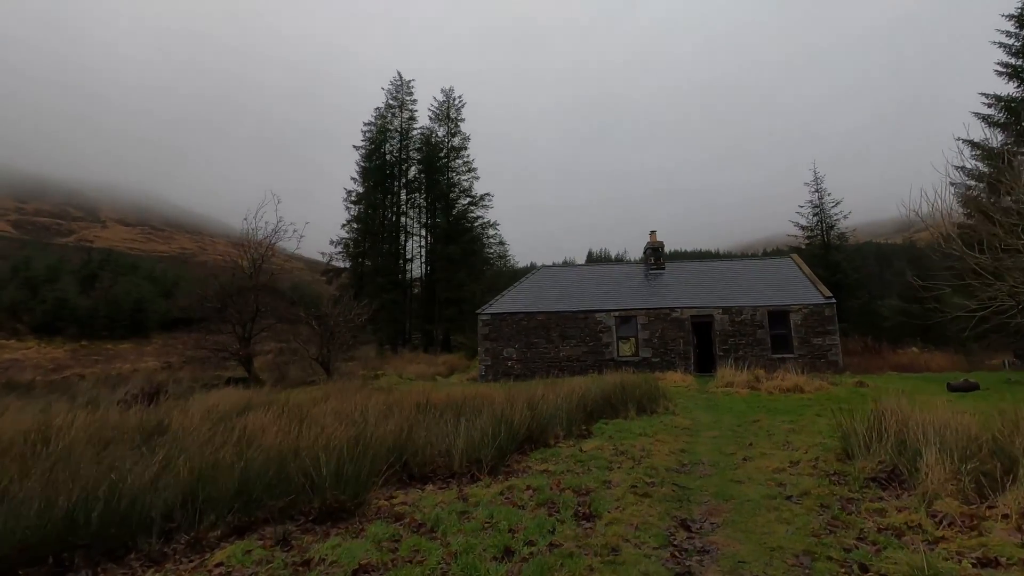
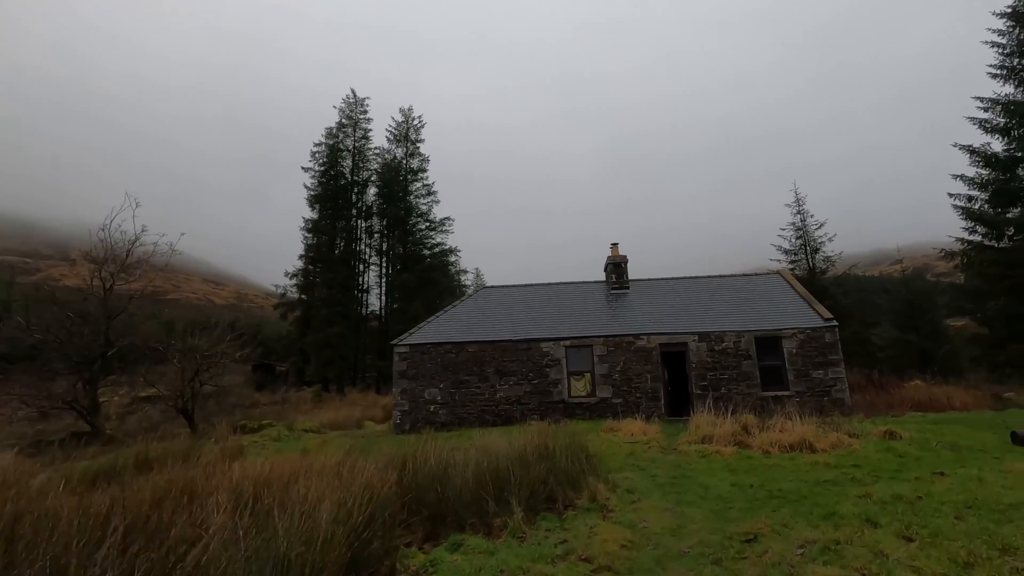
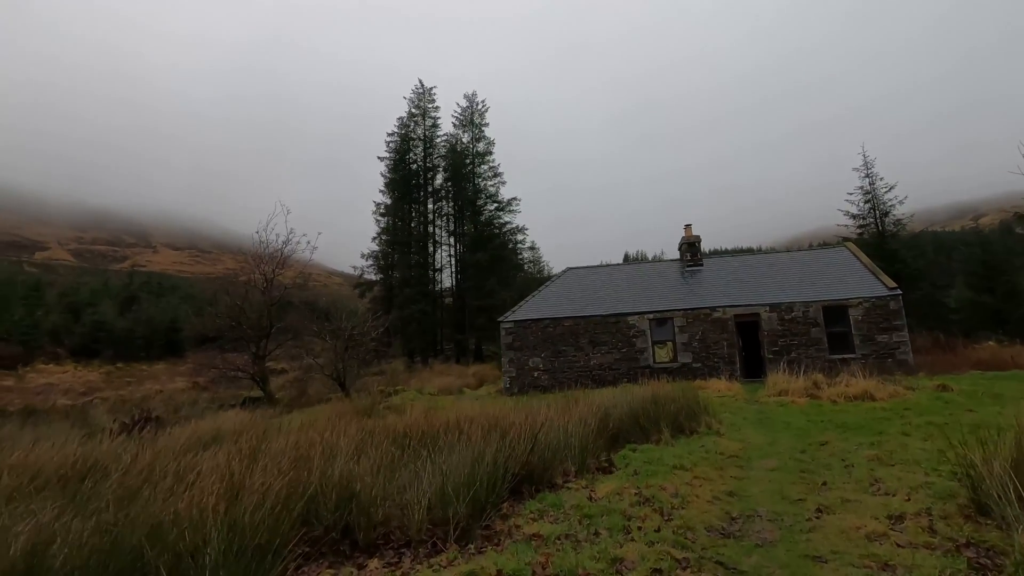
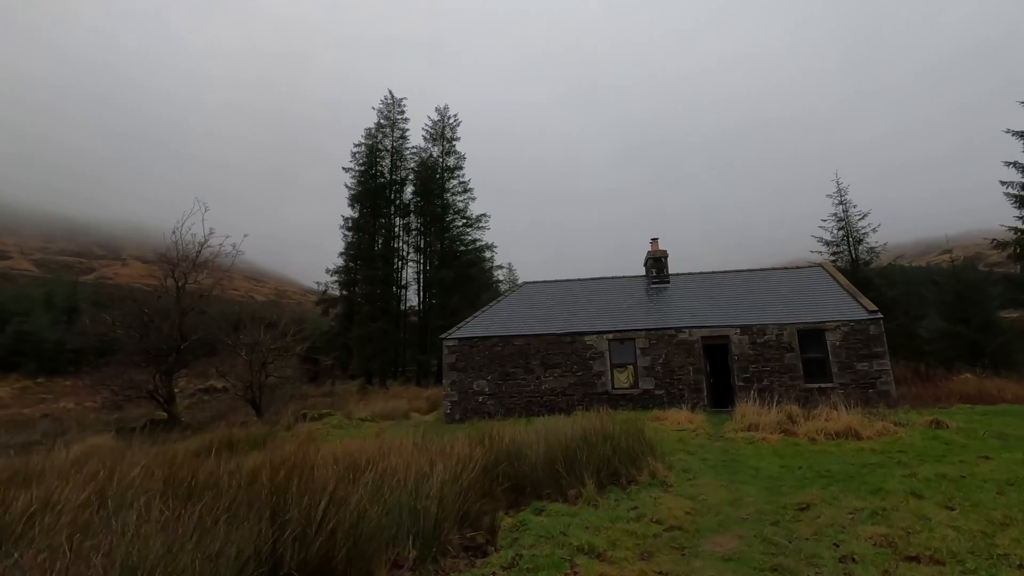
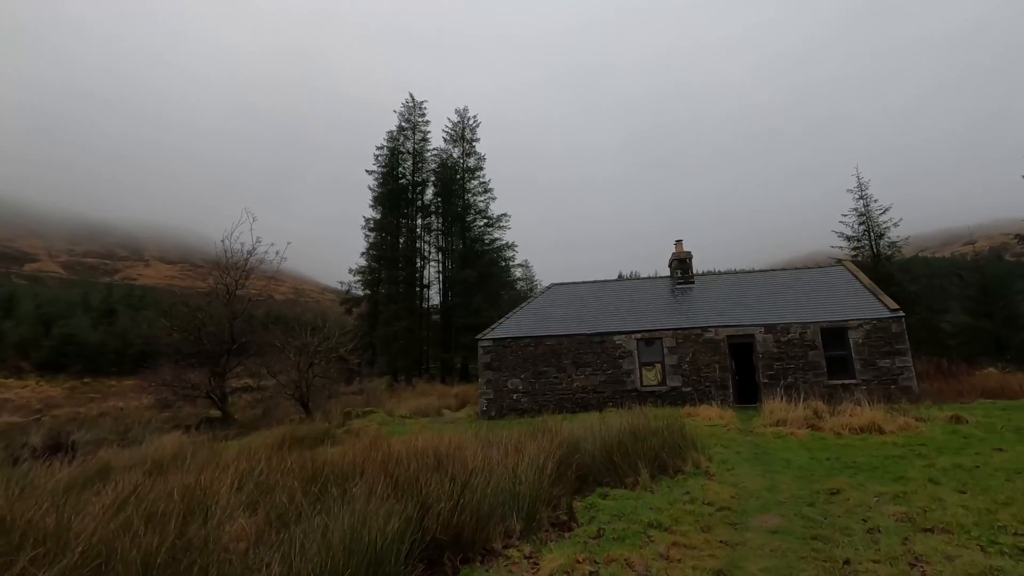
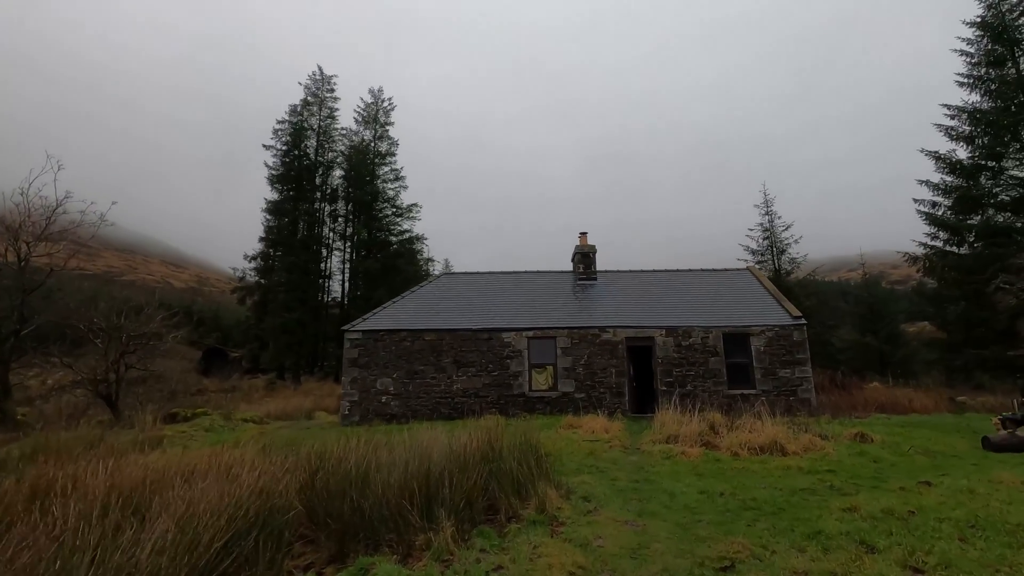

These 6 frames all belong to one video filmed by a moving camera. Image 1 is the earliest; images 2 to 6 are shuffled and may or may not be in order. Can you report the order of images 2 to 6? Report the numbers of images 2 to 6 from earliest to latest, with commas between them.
3, 5, 4, 2, 6
